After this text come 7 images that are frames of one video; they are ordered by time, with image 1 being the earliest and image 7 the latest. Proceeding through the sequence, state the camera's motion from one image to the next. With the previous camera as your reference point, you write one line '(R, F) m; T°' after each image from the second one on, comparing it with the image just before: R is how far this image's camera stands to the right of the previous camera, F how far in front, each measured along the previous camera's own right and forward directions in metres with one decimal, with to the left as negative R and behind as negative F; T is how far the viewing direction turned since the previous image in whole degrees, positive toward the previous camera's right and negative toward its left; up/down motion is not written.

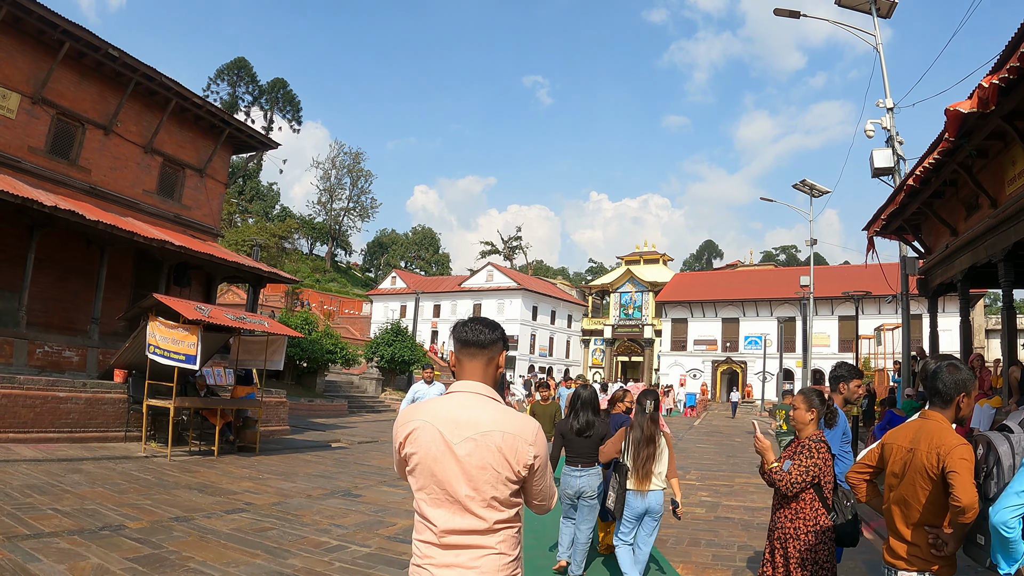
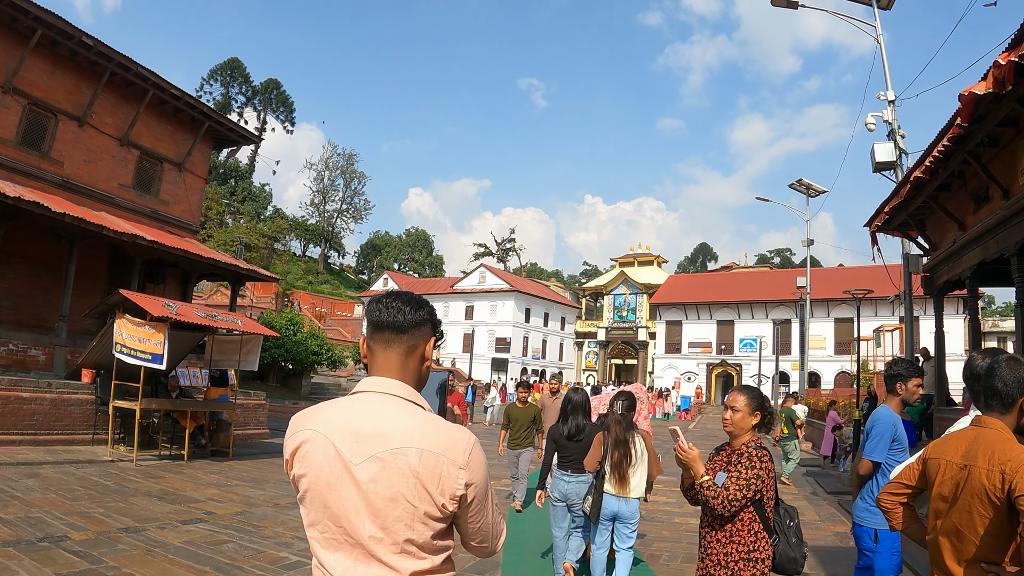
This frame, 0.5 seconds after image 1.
(+0.2, +0.6) m; 0°
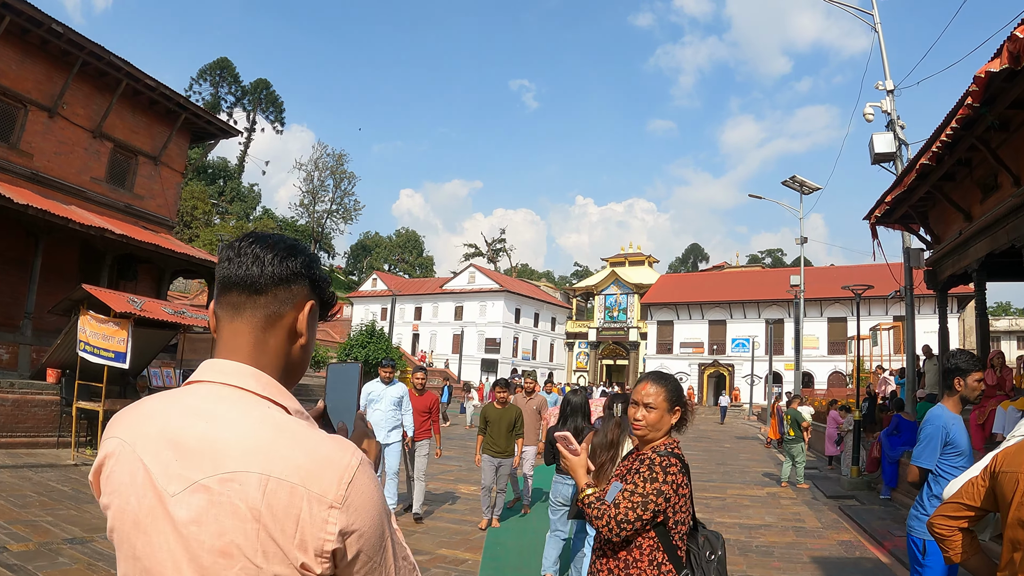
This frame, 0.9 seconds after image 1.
(+0.1, +0.6) m; +1°
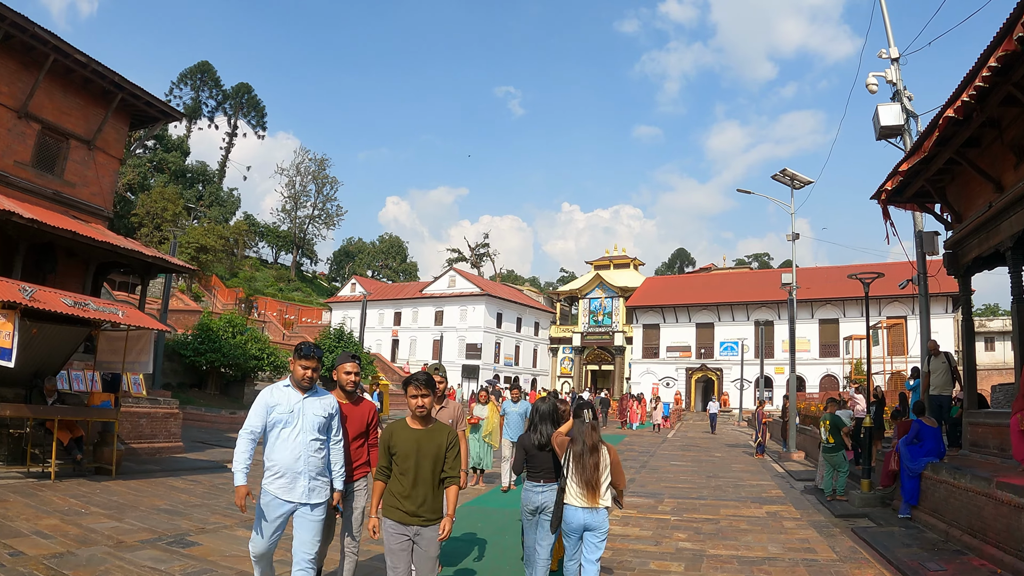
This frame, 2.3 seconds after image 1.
(+0.5, +1.6) m; +1°
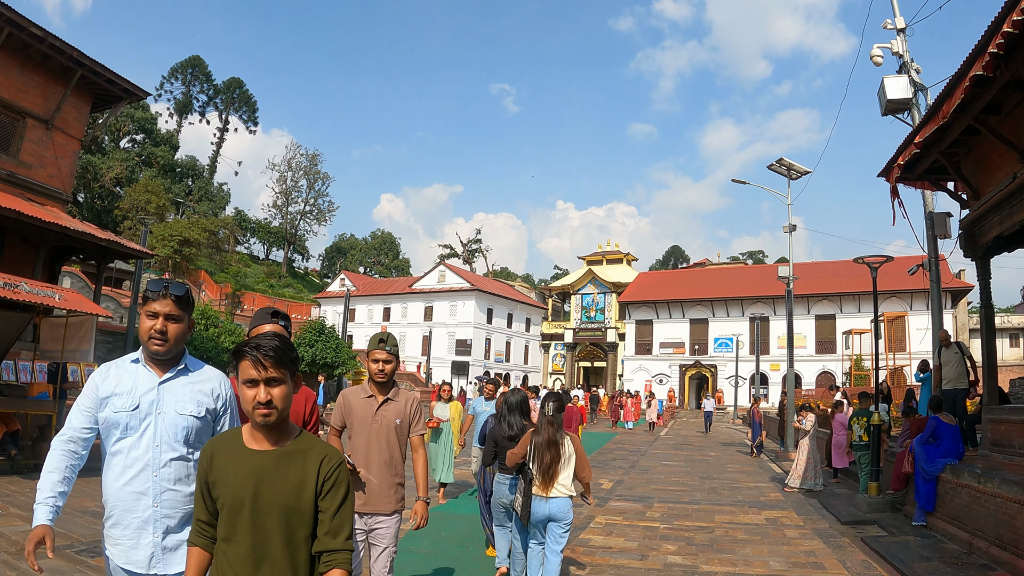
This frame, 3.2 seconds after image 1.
(+0.3, +0.9) m; 0°
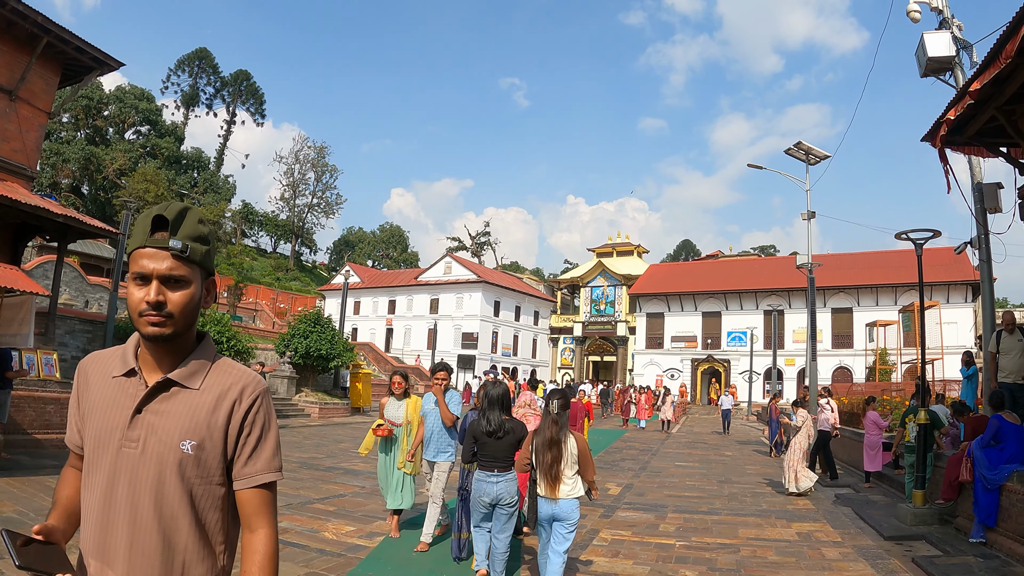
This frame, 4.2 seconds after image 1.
(+0.2, +1.1) m; -1°
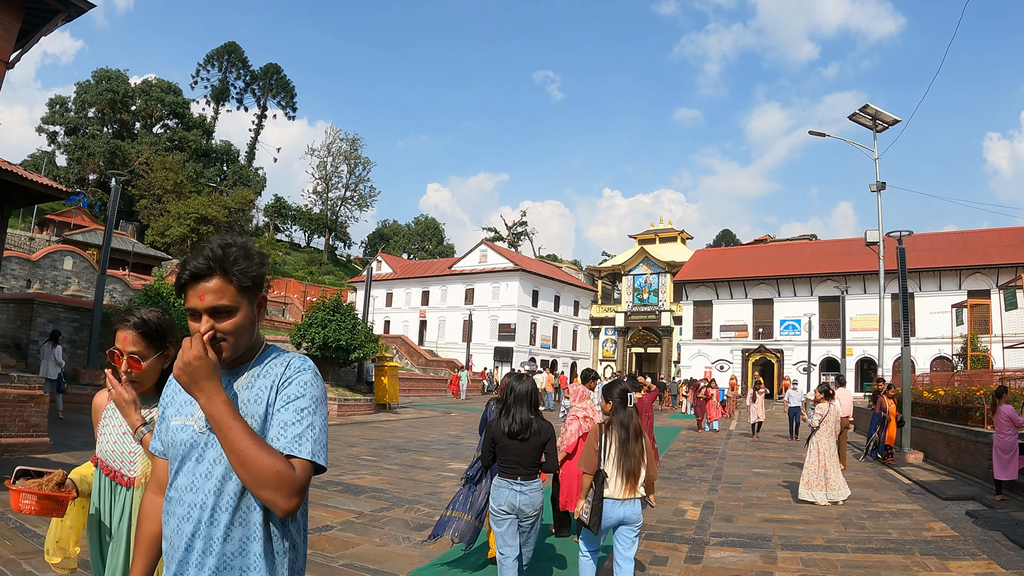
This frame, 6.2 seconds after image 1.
(-0.1, +2.1) m; -3°
